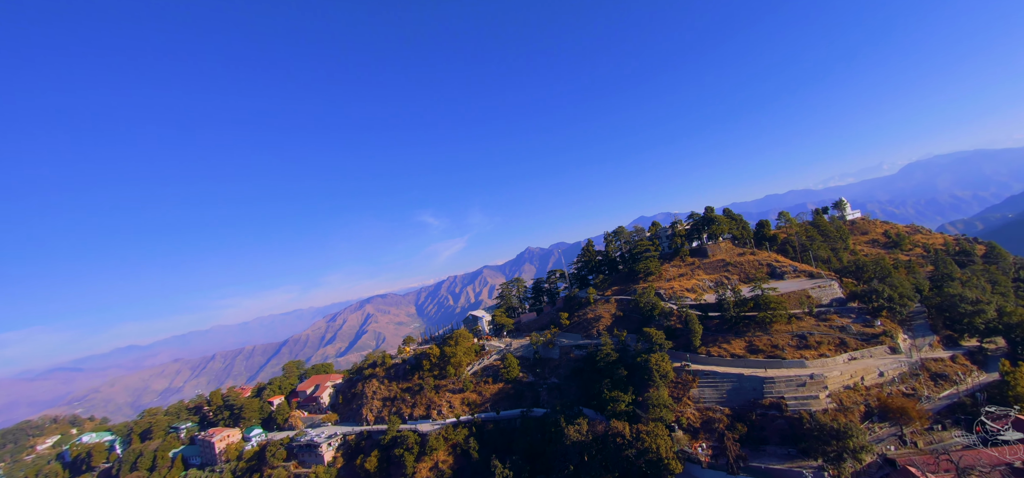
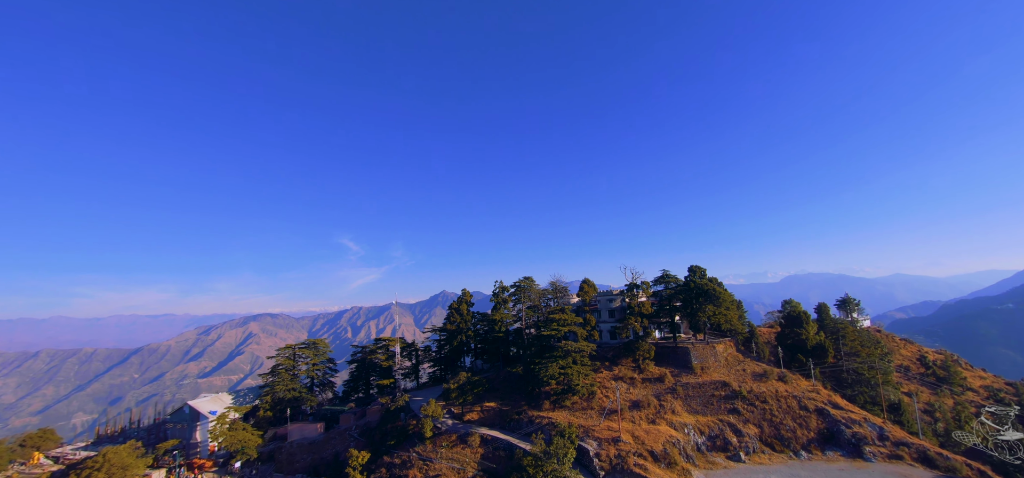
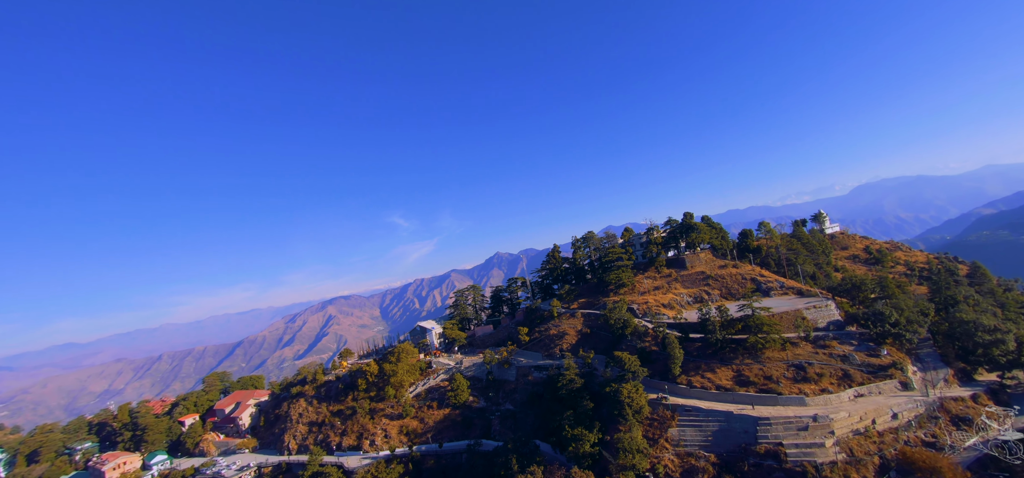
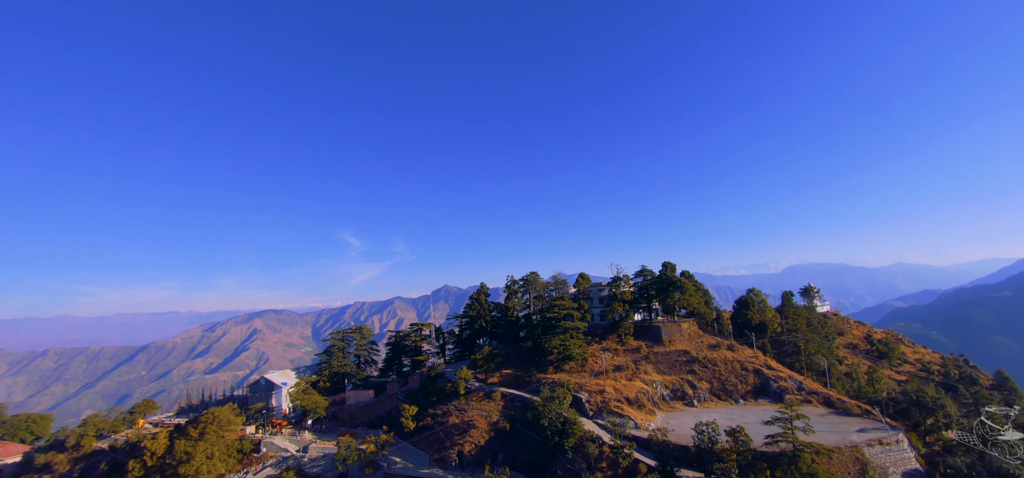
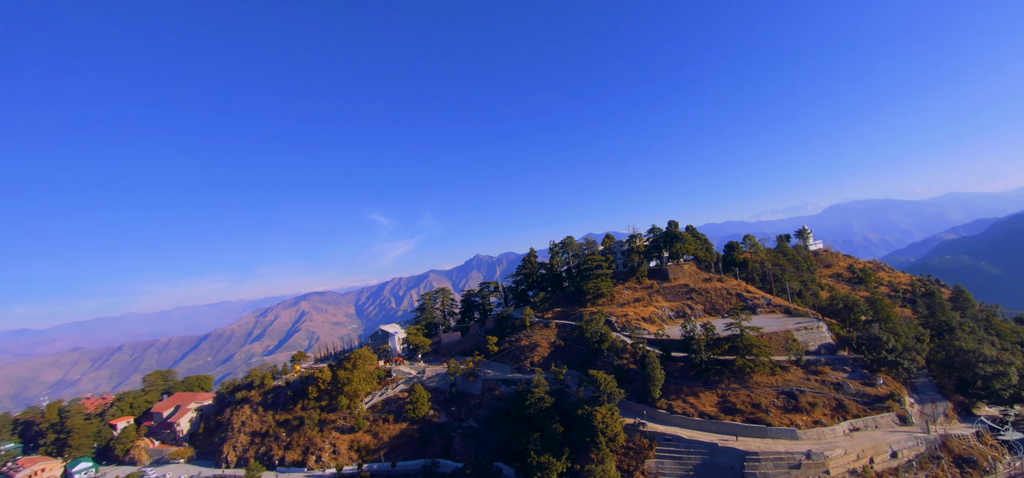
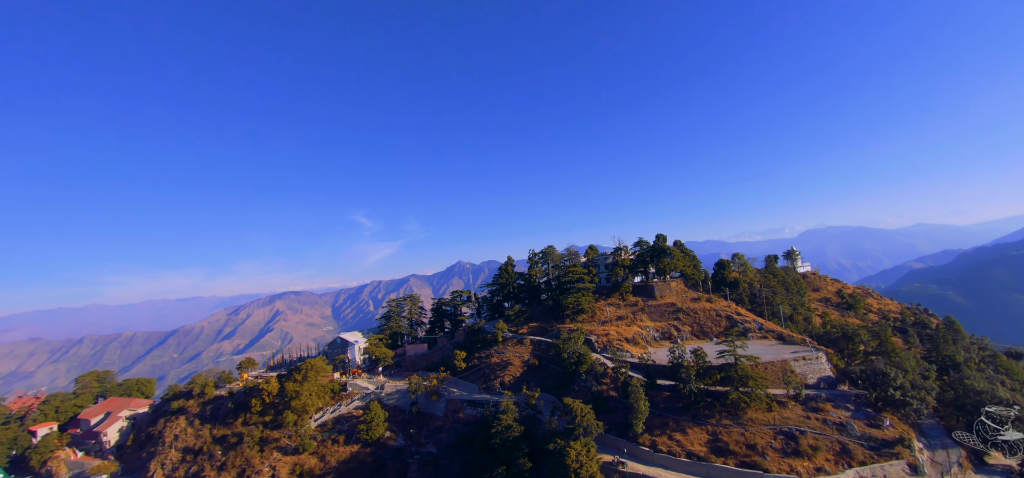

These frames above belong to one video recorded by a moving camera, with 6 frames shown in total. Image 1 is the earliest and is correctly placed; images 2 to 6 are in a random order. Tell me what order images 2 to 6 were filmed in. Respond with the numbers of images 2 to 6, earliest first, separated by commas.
3, 5, 6, 4, 2
